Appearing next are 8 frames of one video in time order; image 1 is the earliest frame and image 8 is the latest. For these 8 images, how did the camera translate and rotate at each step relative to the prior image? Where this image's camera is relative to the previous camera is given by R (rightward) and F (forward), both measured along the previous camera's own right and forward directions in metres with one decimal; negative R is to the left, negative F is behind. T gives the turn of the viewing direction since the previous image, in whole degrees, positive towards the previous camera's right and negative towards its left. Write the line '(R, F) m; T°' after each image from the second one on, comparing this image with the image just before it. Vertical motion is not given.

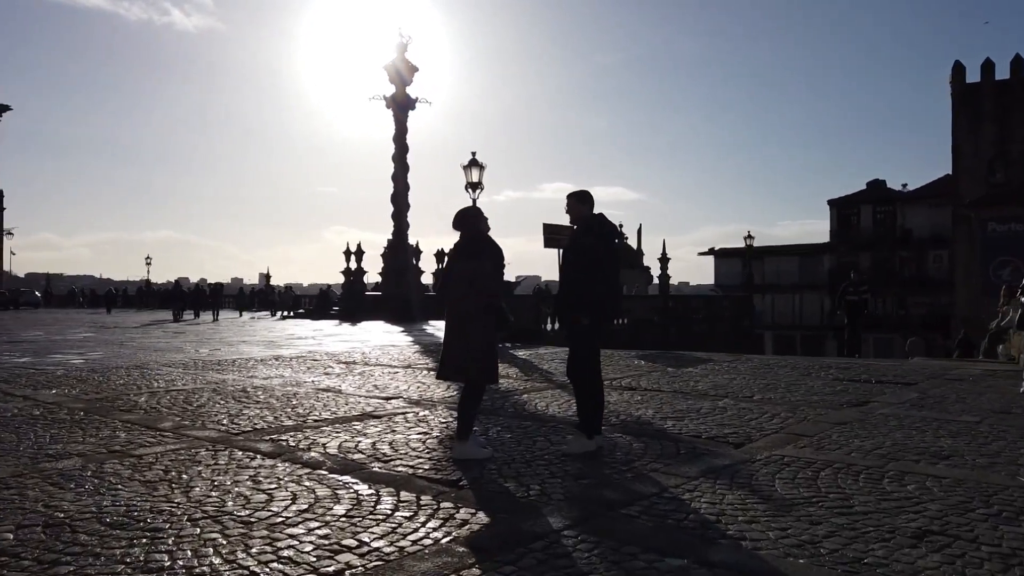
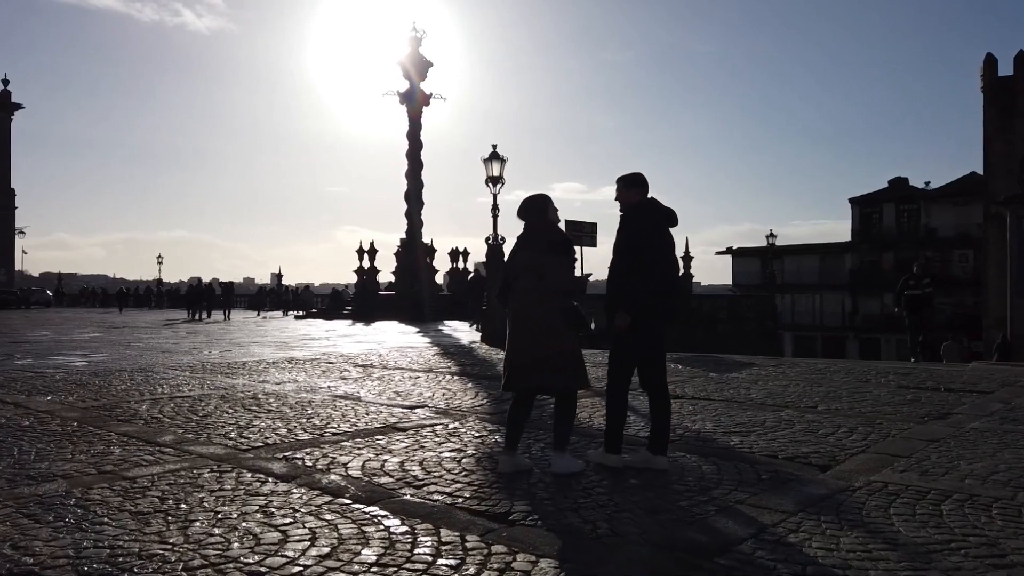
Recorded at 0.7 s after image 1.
(-0.2, +0.7) m; -1°
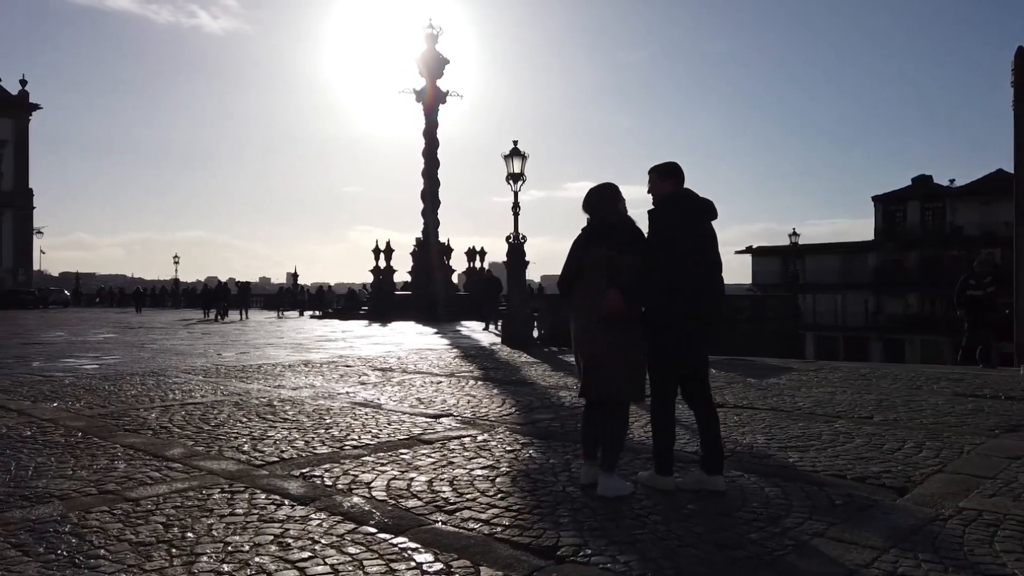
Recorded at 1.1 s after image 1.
(-0.1, +0.4) m; -1°
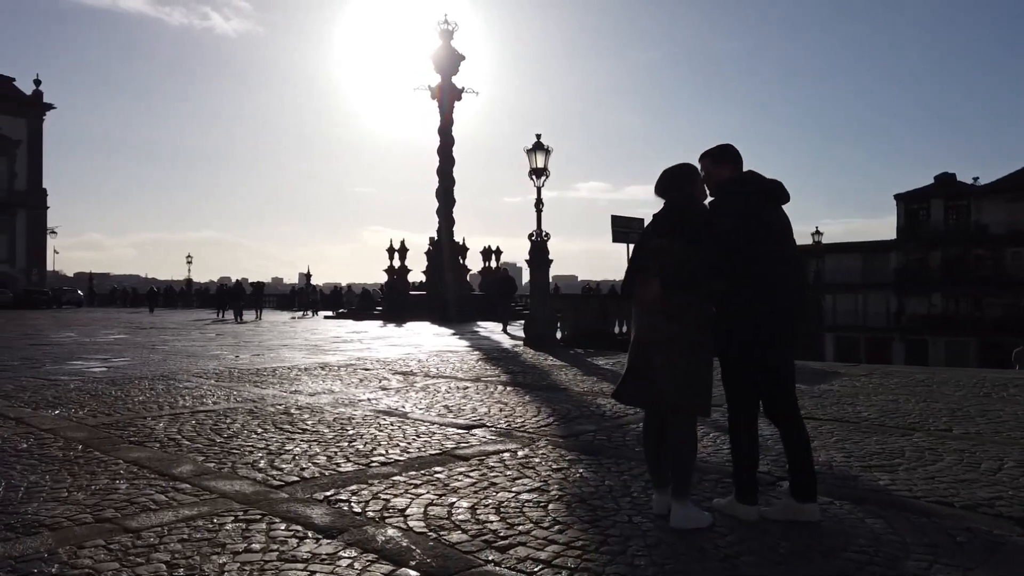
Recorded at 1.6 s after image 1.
(-0.2, +0.5) m; -1°
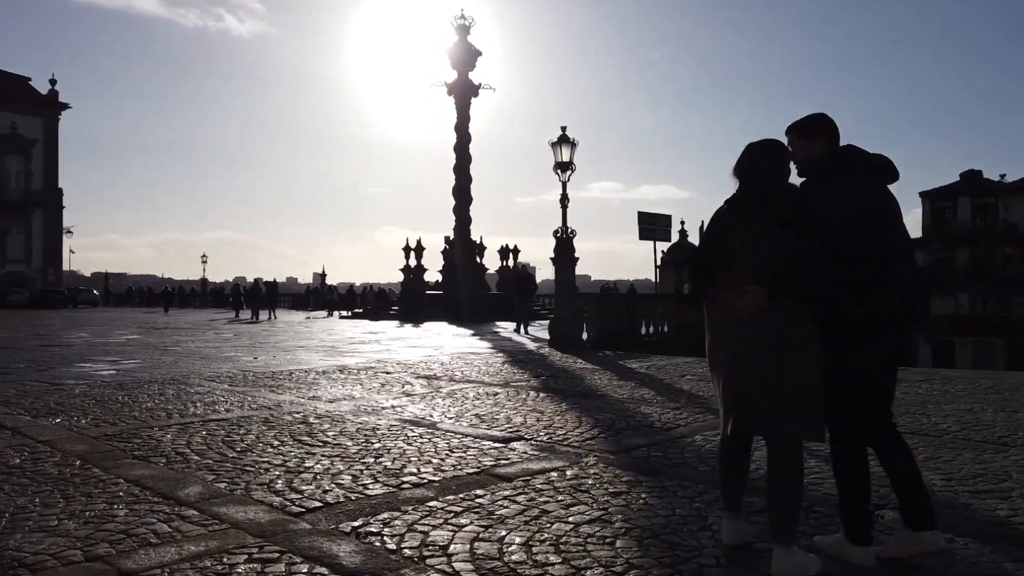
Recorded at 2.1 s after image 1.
(-0.2, +0.6) m; -1°
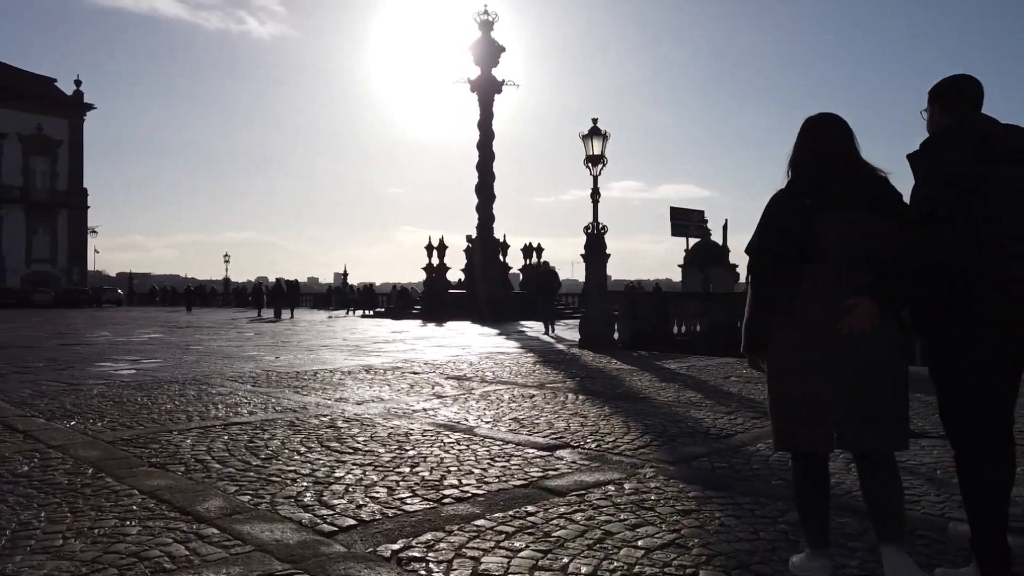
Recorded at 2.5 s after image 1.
(-0.2, +0.4) m; -1°
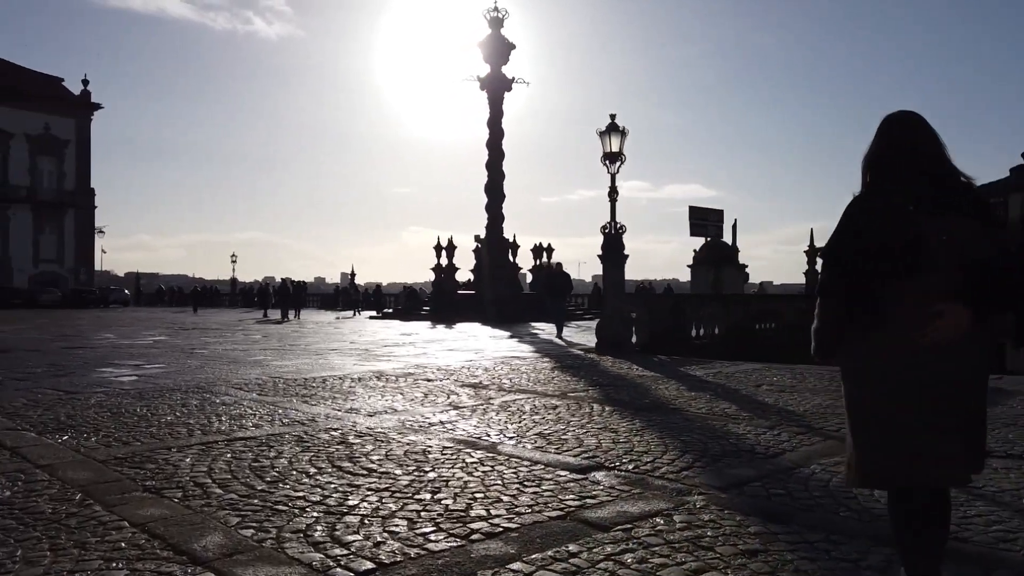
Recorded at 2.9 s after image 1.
(-0.1, +0.4) m; 0°
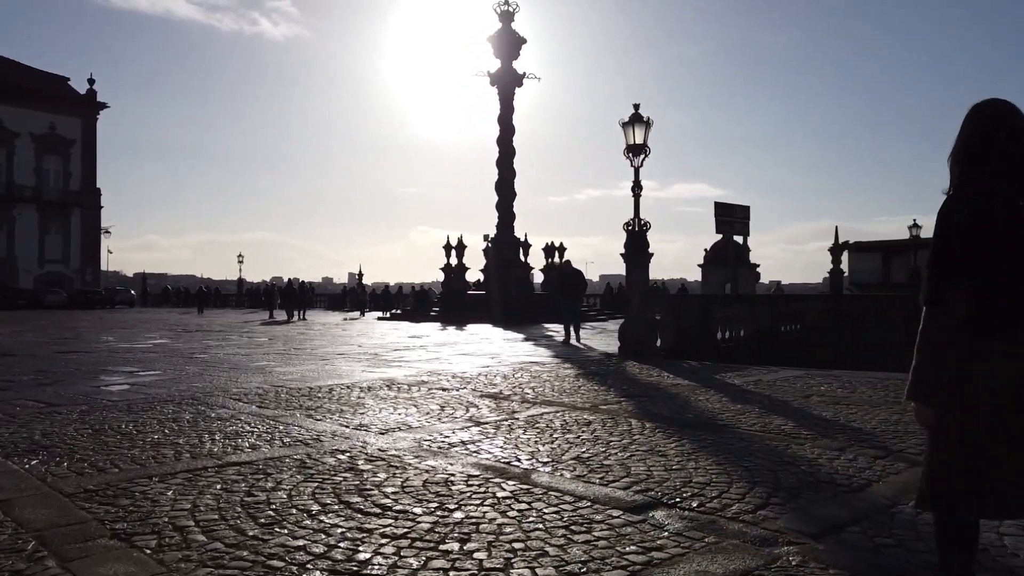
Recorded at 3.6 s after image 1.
(-0.2, +0.7) m; -1°
